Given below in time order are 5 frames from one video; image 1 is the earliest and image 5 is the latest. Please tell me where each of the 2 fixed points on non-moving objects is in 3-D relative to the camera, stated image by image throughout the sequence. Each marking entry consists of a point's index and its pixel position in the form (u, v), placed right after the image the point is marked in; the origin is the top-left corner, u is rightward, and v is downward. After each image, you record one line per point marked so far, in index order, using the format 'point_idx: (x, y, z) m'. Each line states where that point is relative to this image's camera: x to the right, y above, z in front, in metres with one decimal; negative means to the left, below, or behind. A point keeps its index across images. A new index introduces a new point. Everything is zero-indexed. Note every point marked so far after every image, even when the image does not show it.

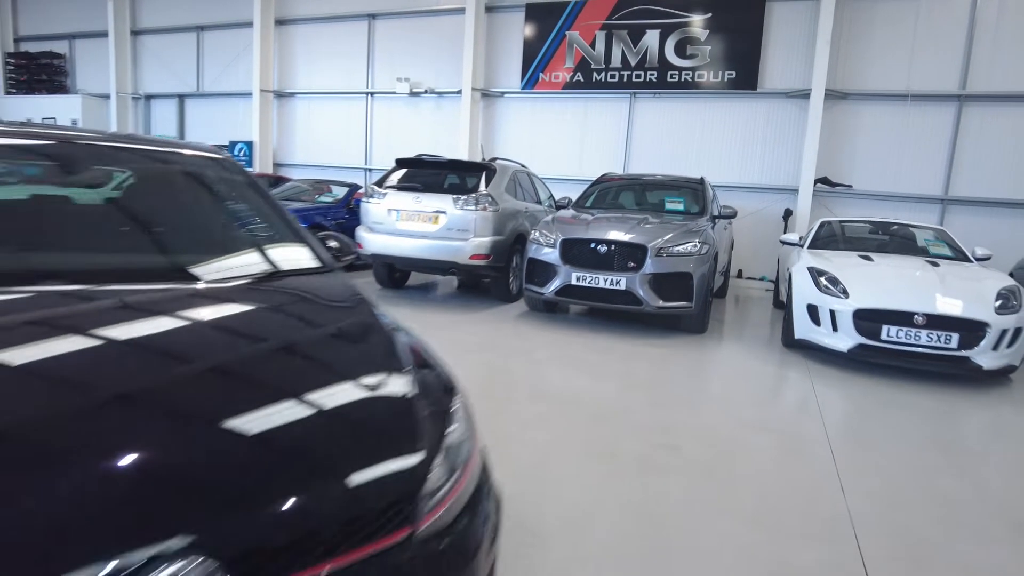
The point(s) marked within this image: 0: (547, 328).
0: (+0.3, -0.3, +5.0) m
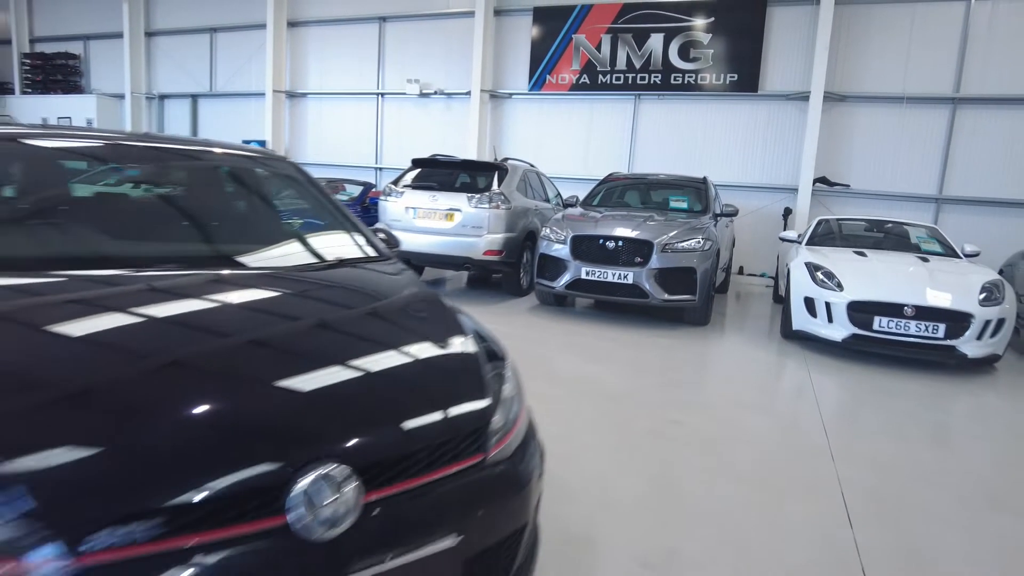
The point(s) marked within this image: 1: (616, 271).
0: (+0.4, -0.3, +5.2) m
1: (+0.8, +0.1, +4.8) m
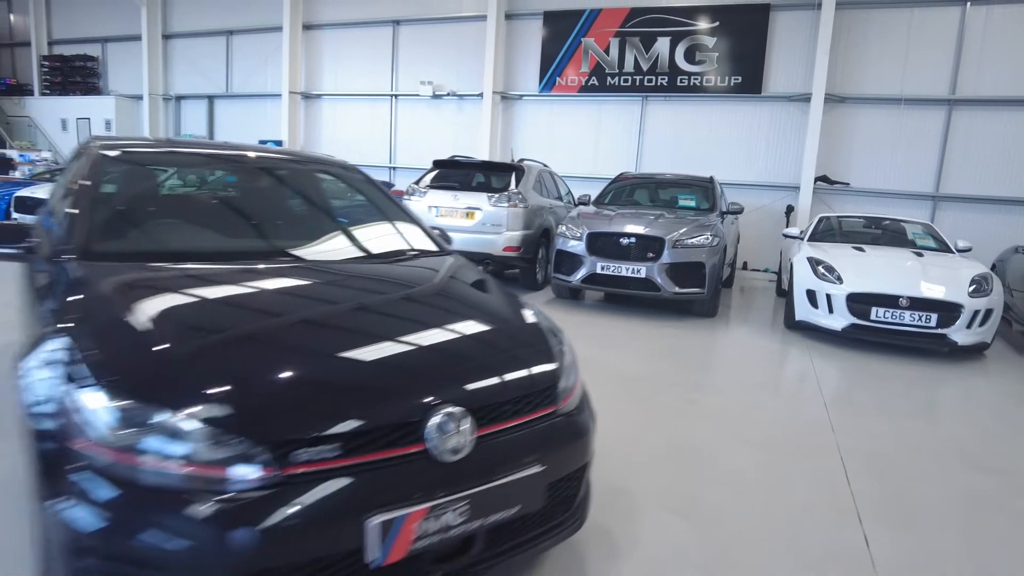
0: (+0.5, -0.2, +5.6) m
1: (+1.0, +0.2, +5.1) m
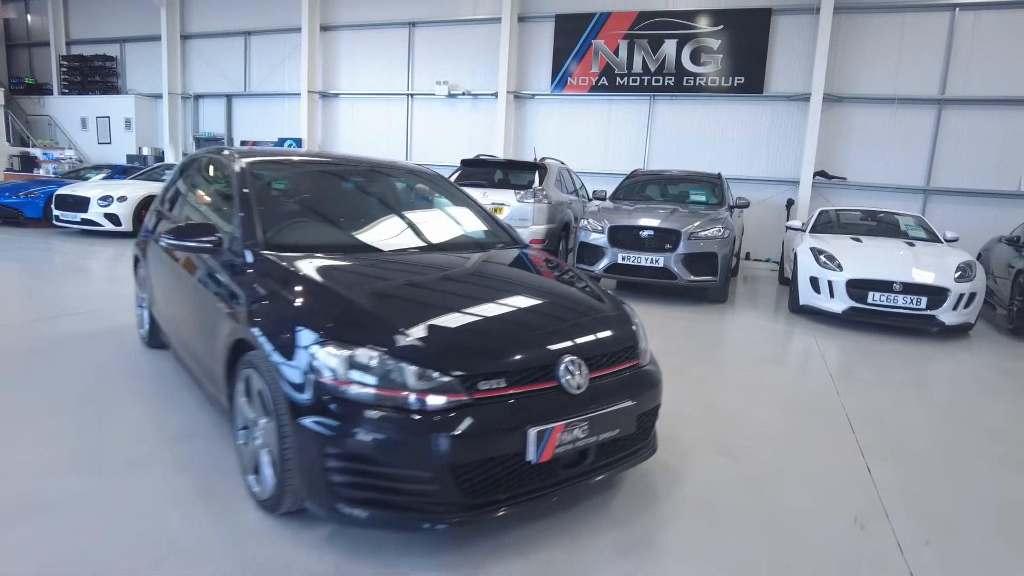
0: (+0.8, -0.1, +6.0) m
1: (+1.3, +0.3, +5.6) m
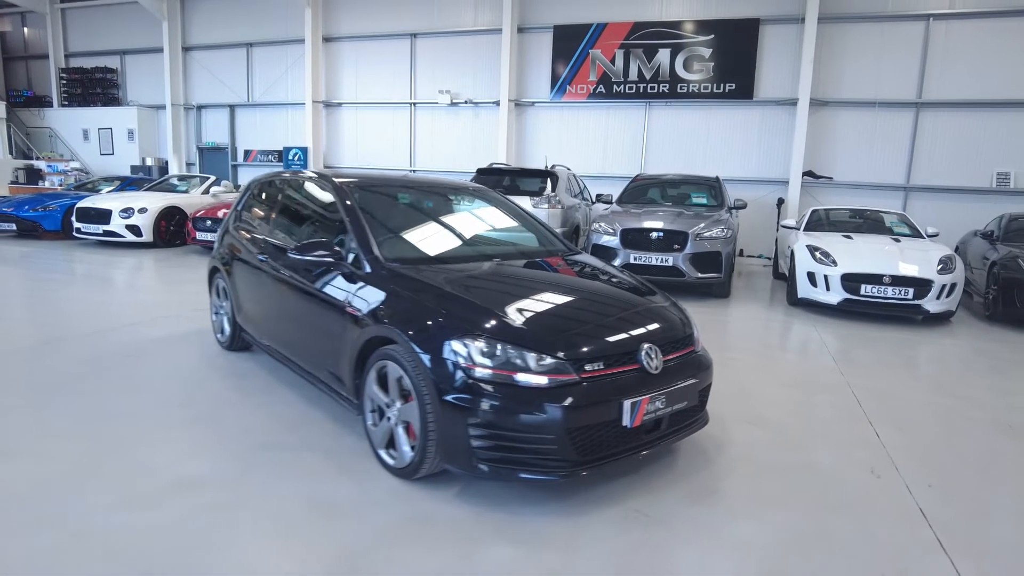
0: (+1.0, -0.1, +6.5) m
1: (+1.5, +0.3, +6.1) m
